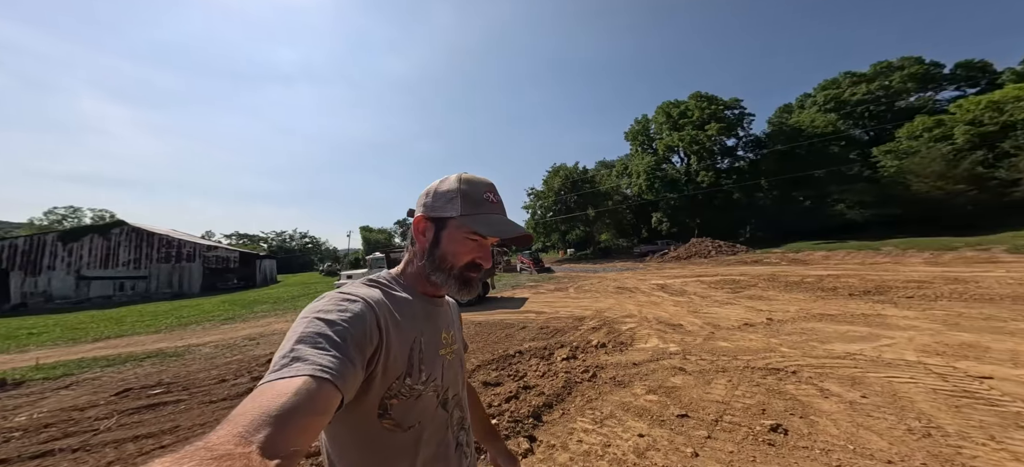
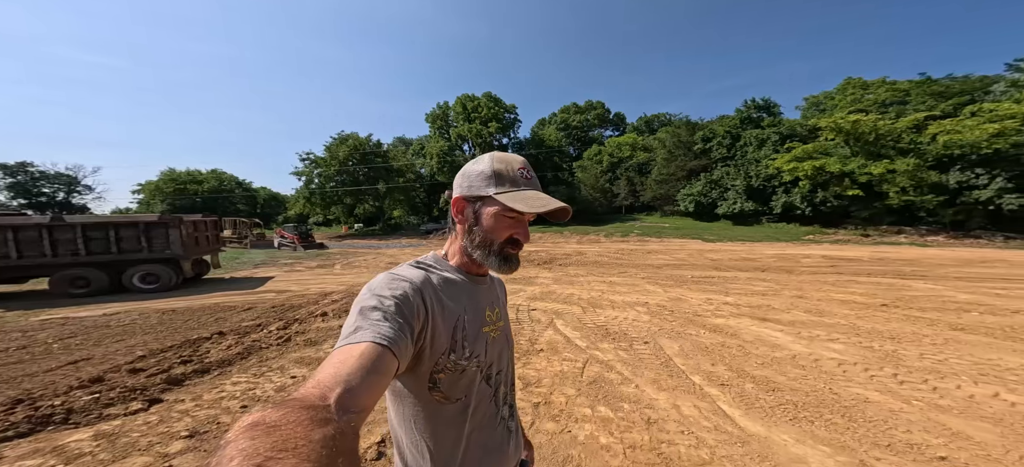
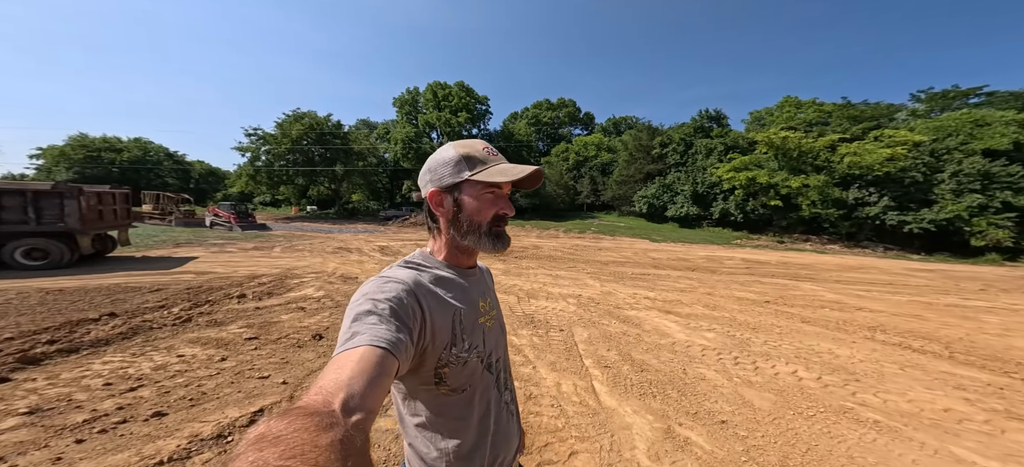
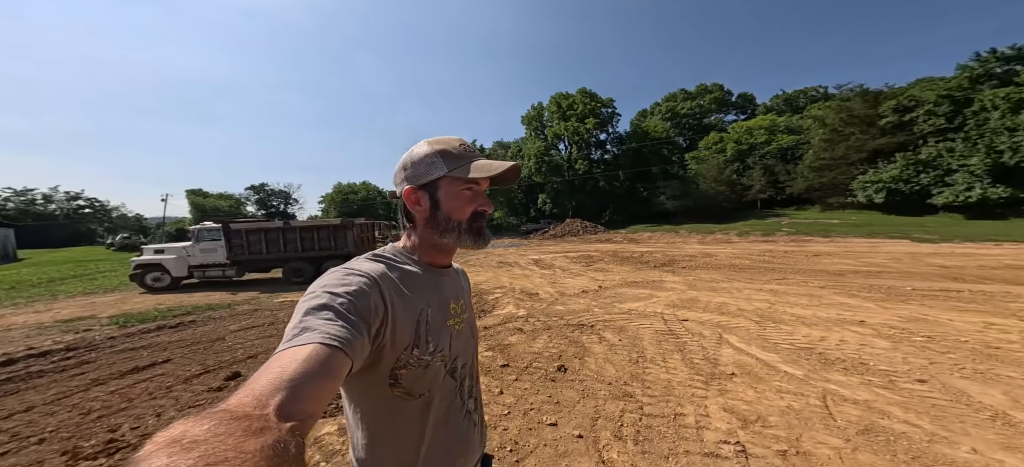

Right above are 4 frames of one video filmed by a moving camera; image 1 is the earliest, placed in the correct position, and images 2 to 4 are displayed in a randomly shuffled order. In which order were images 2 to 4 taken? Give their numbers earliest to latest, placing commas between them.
4, 2, 3
